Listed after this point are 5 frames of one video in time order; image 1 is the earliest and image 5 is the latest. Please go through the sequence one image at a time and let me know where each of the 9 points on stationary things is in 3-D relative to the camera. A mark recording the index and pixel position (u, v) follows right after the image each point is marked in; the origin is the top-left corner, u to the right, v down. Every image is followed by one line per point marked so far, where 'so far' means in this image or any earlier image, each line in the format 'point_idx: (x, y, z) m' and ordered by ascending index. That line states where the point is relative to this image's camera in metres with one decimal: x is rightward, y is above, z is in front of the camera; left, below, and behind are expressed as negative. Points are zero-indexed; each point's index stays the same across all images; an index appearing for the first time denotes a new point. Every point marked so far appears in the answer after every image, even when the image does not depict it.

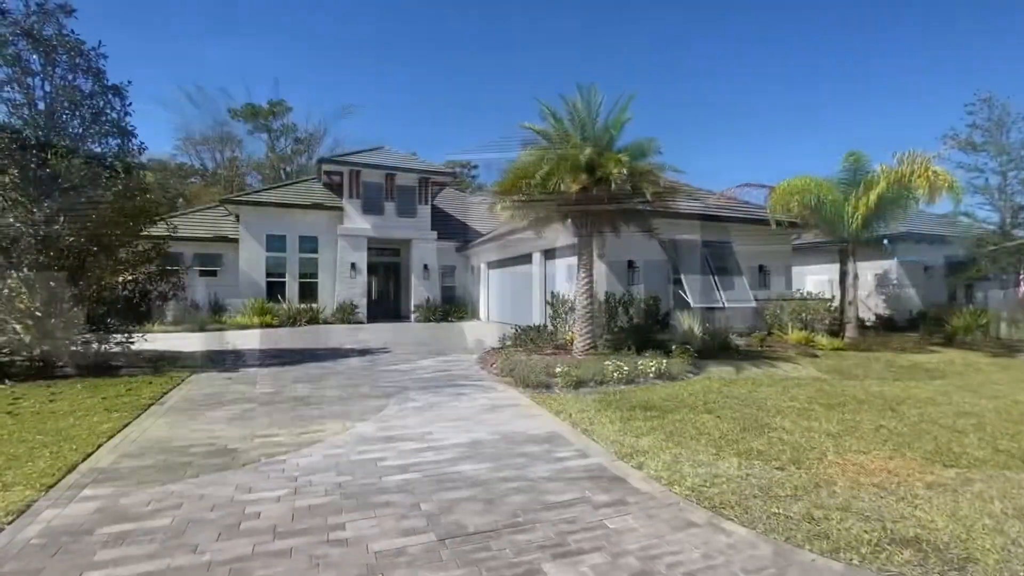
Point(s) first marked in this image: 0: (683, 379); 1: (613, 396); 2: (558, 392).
0: (+3.6, -1.9, +10.0) m
1: (+1.7, -1.9, +8.4) m
2: (+0.8, -1.9, +8.7) m
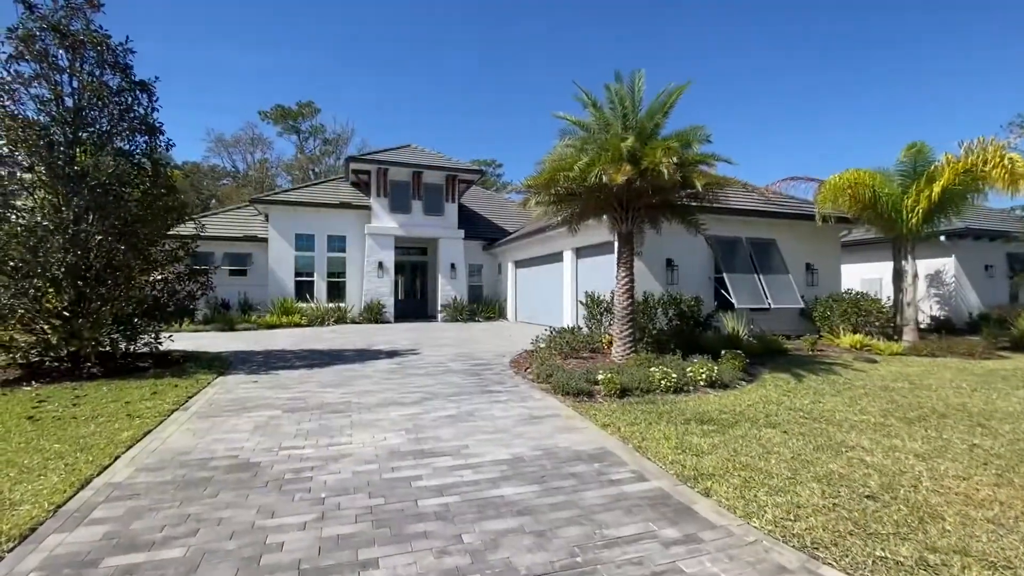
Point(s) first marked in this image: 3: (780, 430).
0: (+4.3, -1.9, +9.2) m
1: (+2.4, -1.9, +7.7) m
2: (+1.5, -1.9, +8.0) m
3: (+3.9, -2.1, +6.9) m
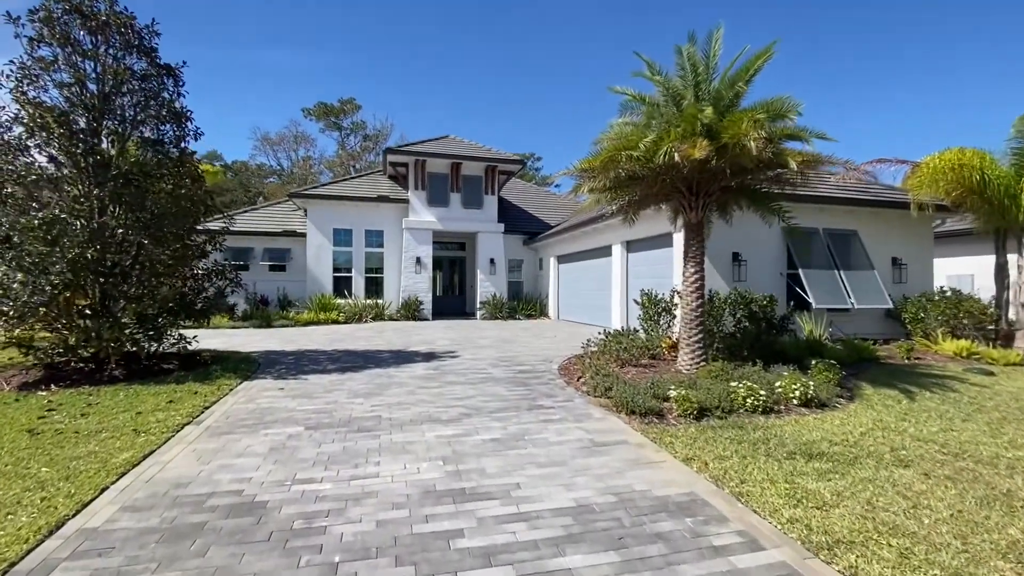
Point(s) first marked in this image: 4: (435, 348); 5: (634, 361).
0: (+5.2, -1.9, +7.6) m
1: (+3.1, -1.9, +6.3) m
2: (+2.3, -1.9, +6.7) m
3: (+4.6, -2.1, +5.4) m
4: (-2.1, -1.6, +12.9) m
5: (+2.5, -1.5, +9.9) m
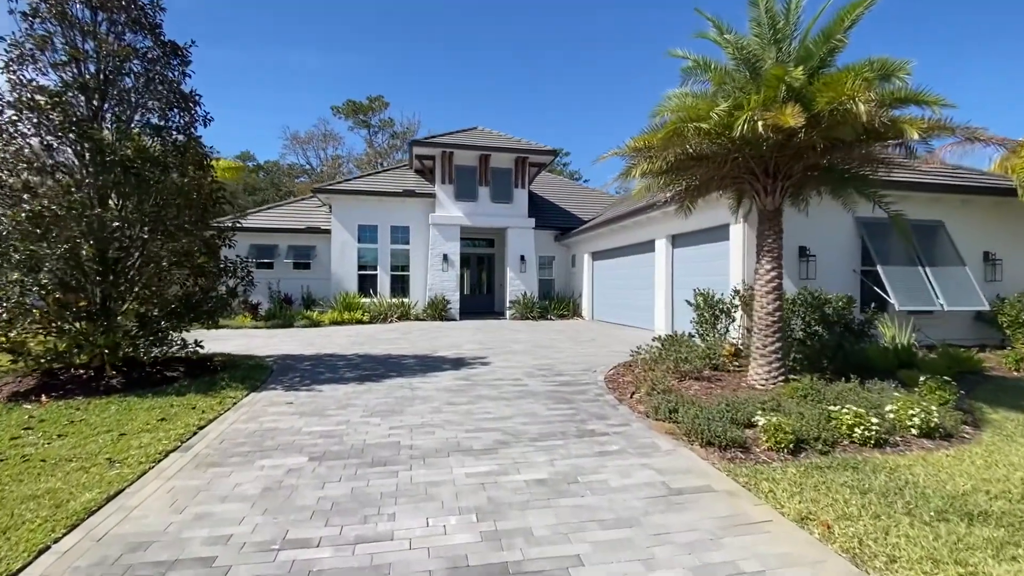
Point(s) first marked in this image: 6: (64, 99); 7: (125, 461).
0: (+5.8, -1.9, +6.0) m
1: (+3.7, -1.9, +4.8) m
2: (+2.8, -1.9, +5.3) m
3: (+5.0, -2.1, +3.8) m
4: (-1.2, -1.6, +11.7) m
5: (+3.3, -1.5, +8.5) m
6: (-7.8, +3.3, +8.3) m
7: (-4.2, -1.9, +5.1) m
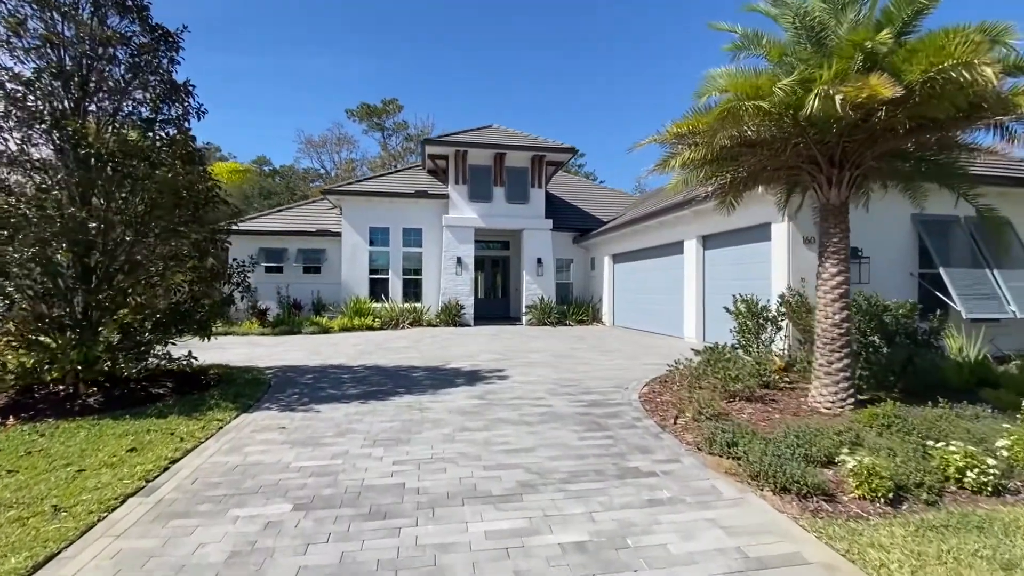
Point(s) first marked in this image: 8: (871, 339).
0: (+6.0, -2.0, +4.9) m
1: (+3.9, -2.0, +3.7) m
2: (+3.1, -2.0, +4.2) m
3: (+5.3, -2.2, +2.7) m
4: (-0.7, -1.7, +10.8) m
5: (+3.6, -1.6, +7.4) m
6: (-7.5, +3.1, +7.5) m
7: (-3.9, -2.0, +4.2) m
8: (+7.0, -1.0, +9.2) m
